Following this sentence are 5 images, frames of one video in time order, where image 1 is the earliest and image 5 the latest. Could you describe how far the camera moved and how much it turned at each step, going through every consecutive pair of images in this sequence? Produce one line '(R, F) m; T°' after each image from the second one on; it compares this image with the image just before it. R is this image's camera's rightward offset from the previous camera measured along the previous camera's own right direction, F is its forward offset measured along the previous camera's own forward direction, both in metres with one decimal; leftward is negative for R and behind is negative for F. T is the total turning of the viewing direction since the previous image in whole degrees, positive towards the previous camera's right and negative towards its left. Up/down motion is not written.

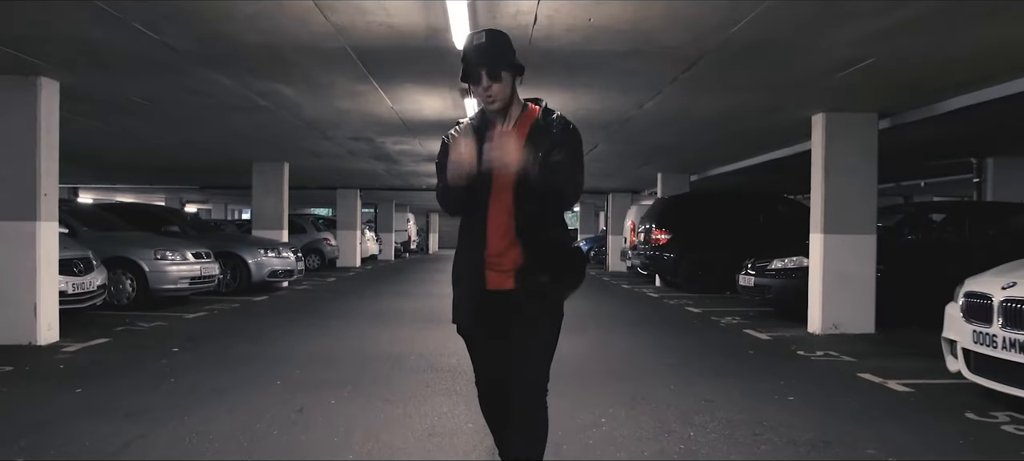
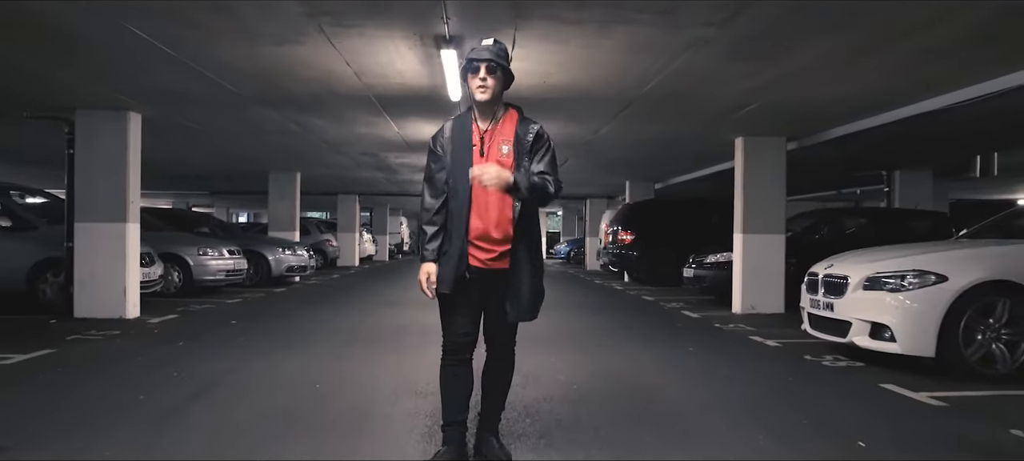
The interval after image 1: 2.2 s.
(+0.1, -1.9) m; +1°
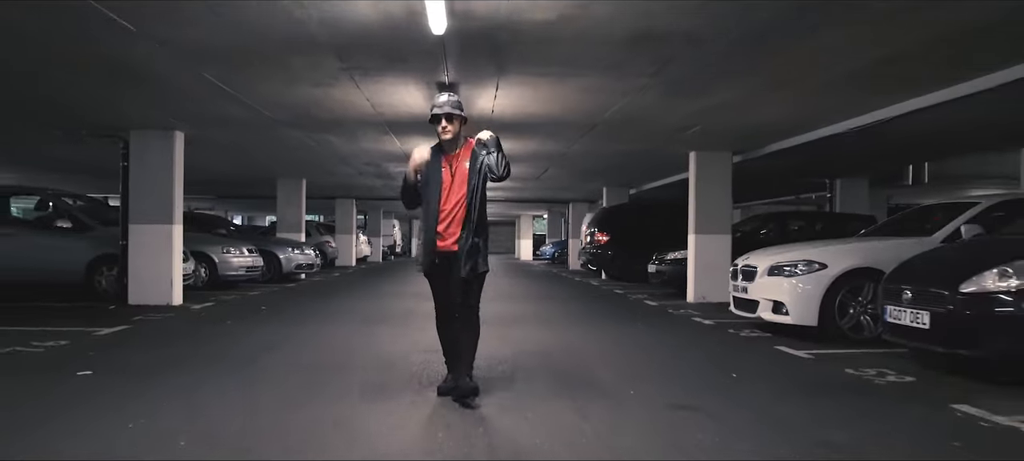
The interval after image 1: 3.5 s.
(0.0, -1.6) m; +1°
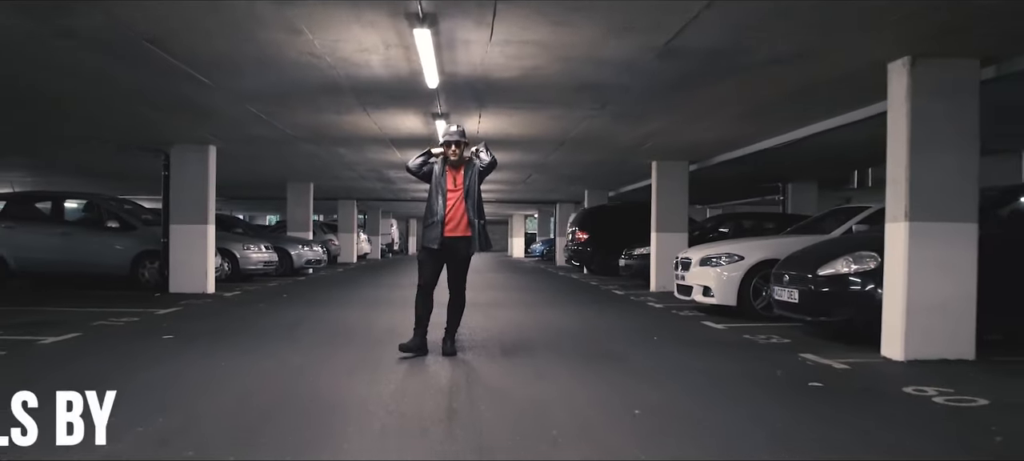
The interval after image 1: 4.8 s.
(+0.2, -1.7) m; 0°
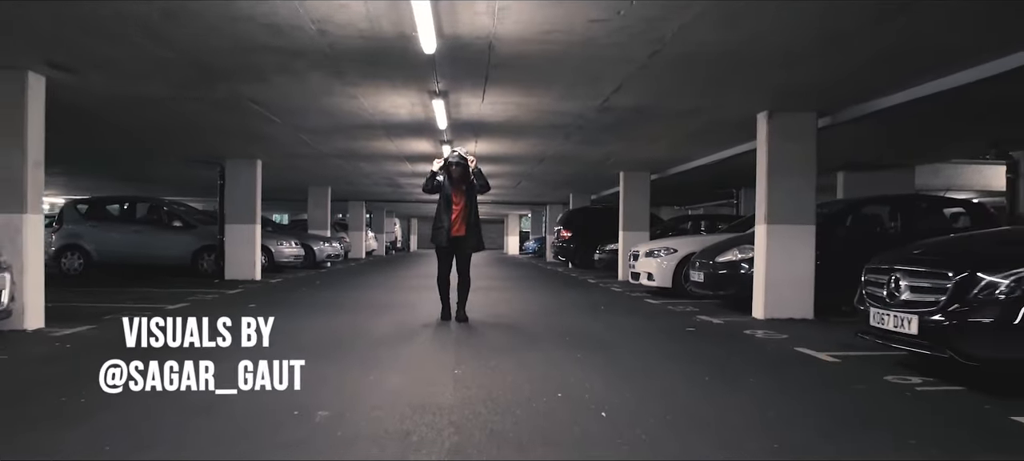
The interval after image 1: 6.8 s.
(+0.1, -2.6) m; 0°
